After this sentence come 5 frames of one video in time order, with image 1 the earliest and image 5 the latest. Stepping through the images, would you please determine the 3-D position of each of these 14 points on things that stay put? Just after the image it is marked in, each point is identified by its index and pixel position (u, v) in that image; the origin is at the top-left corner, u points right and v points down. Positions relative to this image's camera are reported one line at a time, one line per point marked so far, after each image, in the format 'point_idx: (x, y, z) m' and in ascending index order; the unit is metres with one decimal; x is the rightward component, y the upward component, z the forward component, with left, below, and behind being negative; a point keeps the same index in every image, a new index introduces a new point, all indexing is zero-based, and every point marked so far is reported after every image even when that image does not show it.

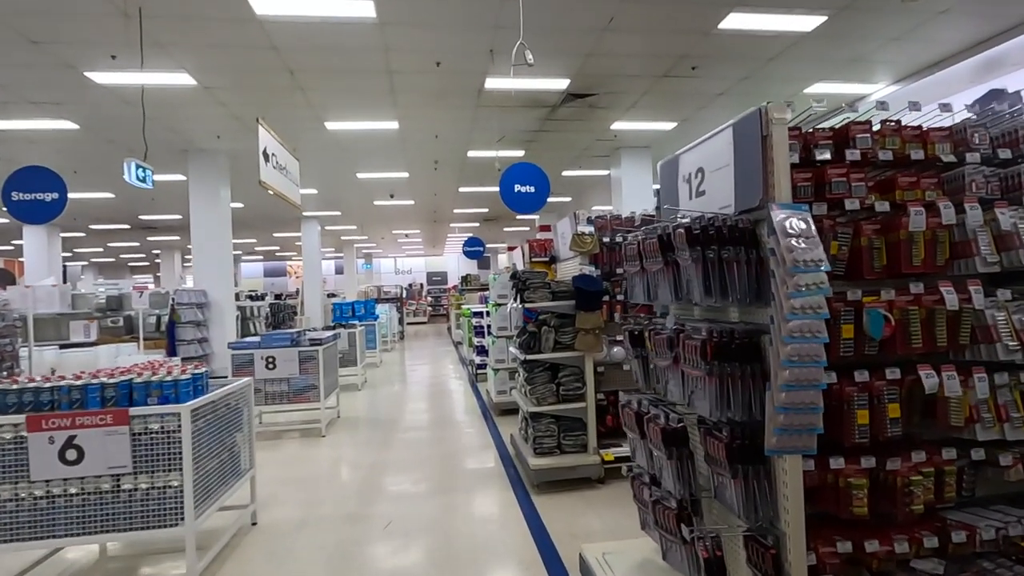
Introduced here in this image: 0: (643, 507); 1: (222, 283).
0: (+0.5, -0.9, +2.2) m
1: (-5.1, +0.1, +9.5) m
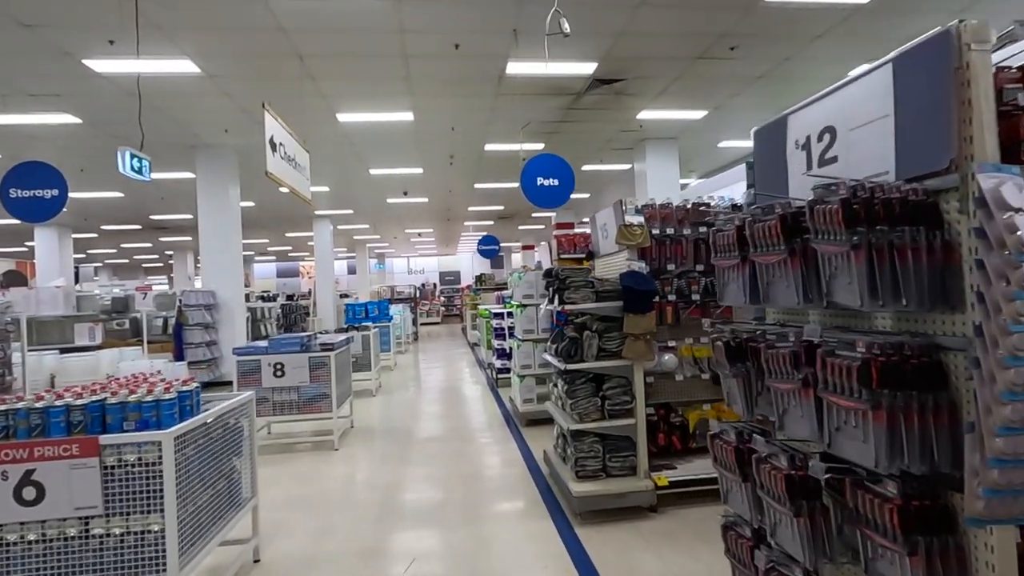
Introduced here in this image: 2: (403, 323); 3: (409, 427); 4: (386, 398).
0: (+0.7, -0.9, +1.7) m
1: (-4.8, +0.1, +9.2) m
2: (-3.0, -1.0, +14.7) m
3: (-1.2, -1.6, +6.0) m
4: (-1.9, -1.6, +7.9) m
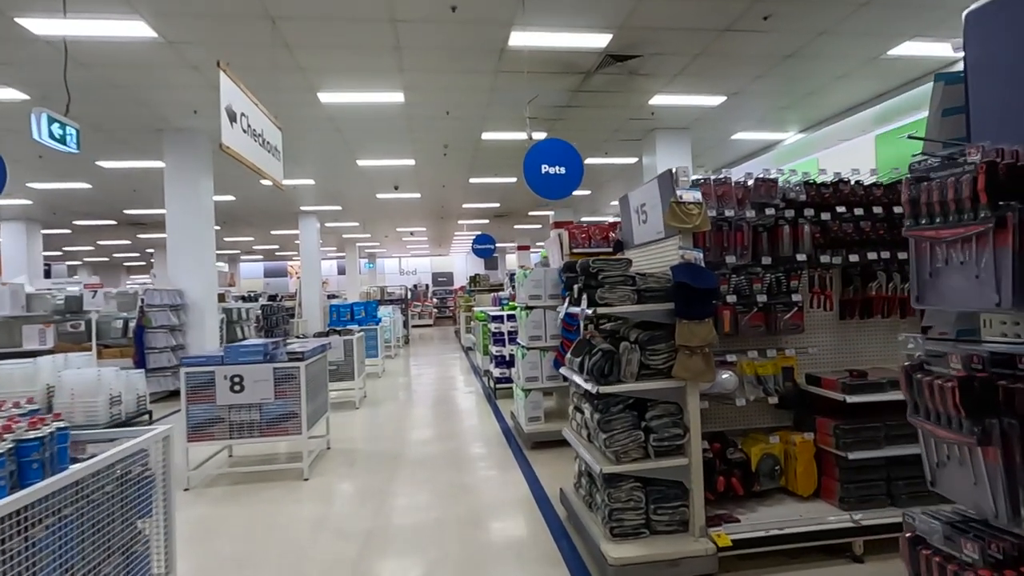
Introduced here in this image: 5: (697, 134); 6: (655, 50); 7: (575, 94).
0: (+0.8, -0.9, +0.9) m
1: (-4.8, +0.1, +8.3) m
2: (-3.1, -1.0, +13.9) m
3: (-1.1, -1.6, +5.2) m
4: (-1.9, -1.6, +7.1) m
5: (+3.4, +2.8, +9.9) m
6: (+1.7, +2.8, +6.4) m
7: (+0.9, +2.7, +7.5) m
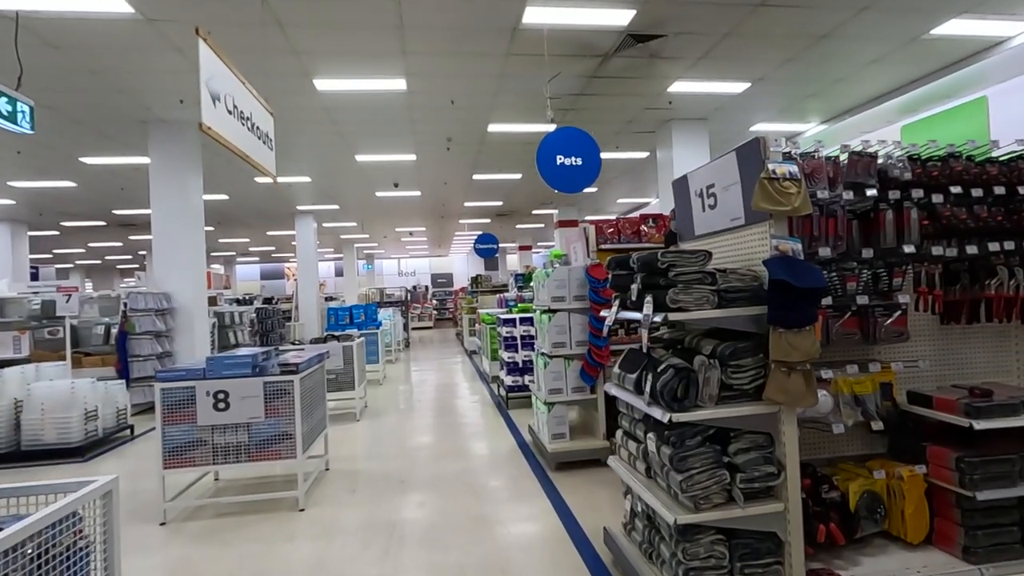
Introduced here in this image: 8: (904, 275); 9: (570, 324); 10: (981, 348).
0: (+1.0, -0.9, +0.4) m
1: (-4.6, +0.1, +7.8) m
2: (-3.0, -1.0, +13.3) m
3: (-1.0, -1.6, +4.7) m
4: (-1.7, -1.6, +6.5) m
5: (+3.5, +2.8, +9.4) m
6: (+1.8, +2.8, +5.8) m
7: (+1.0, +2.7, +7.0) m
8: (+1.7, +0.1, +2.3) m
9: (+0.5, -0.3, +4.3) m
10: (+2.2, -0.3, +2.5) m
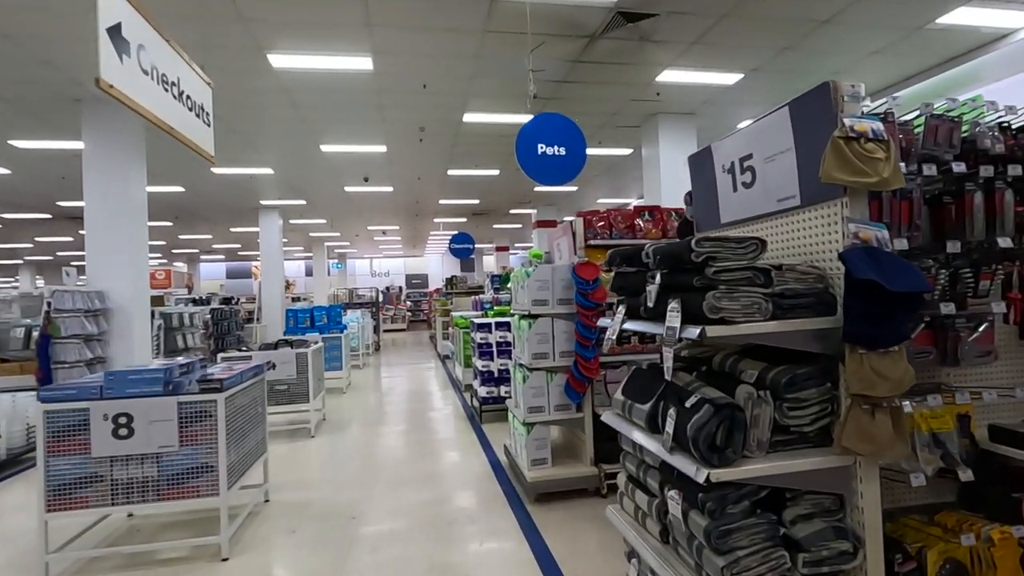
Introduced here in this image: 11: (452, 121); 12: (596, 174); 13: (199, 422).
0: (+1.0, -0.9, -0.2) m
1: (-5.0, +0.1, +6.9) m
2: (-3.5, -1.0, +12.6) m
3: (-1.2, -1.6, +4.0) m
4: (-2.0, -1.6, +5.8) m
5: (+3.2, +2.8, +8.9) m
6: (+1.6, +2.8, +5.3) m
7: (+0.7, +2.7, +6.5) m
8: (+1.6, 0.0, +1.8) m
9: (+0.3, -0.3, +3.7) m
10: (+2.1, -0.3, +2.0) m
11: (-0.9, +2.6, +8.2) m
12: (+1.9, +2.6, +12.2) m
13: (-1.7, -0.7, +3.0) m
